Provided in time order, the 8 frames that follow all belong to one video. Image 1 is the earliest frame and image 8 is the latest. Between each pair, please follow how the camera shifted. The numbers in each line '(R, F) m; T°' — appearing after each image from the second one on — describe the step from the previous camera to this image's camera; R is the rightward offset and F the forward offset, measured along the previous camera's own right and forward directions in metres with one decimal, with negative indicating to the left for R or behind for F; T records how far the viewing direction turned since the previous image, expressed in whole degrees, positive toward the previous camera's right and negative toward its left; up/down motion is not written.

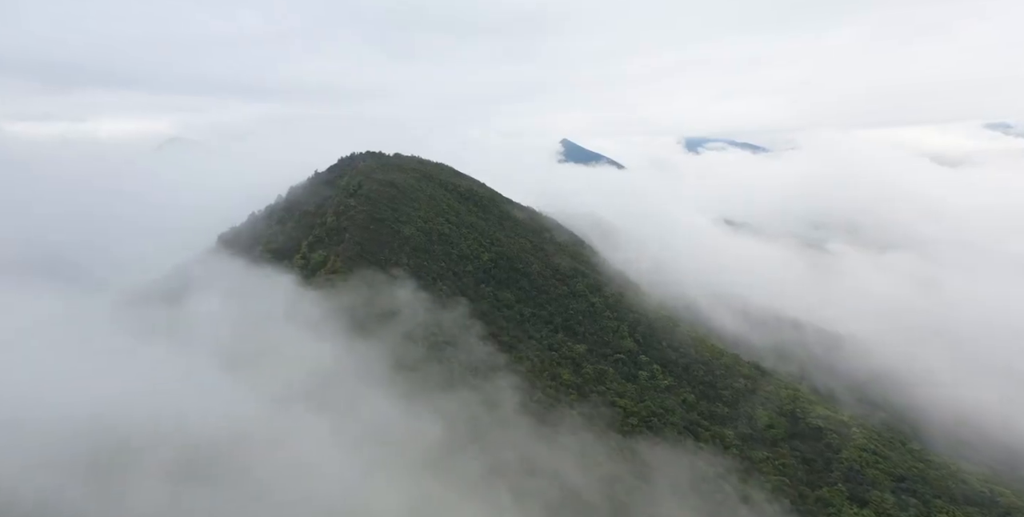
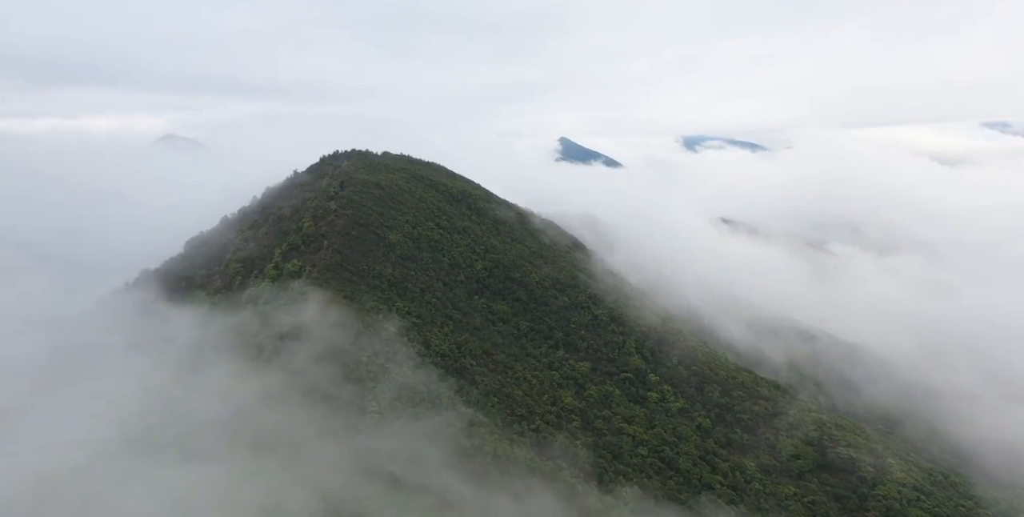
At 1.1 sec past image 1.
(+0.3, +6.1) m; 0°
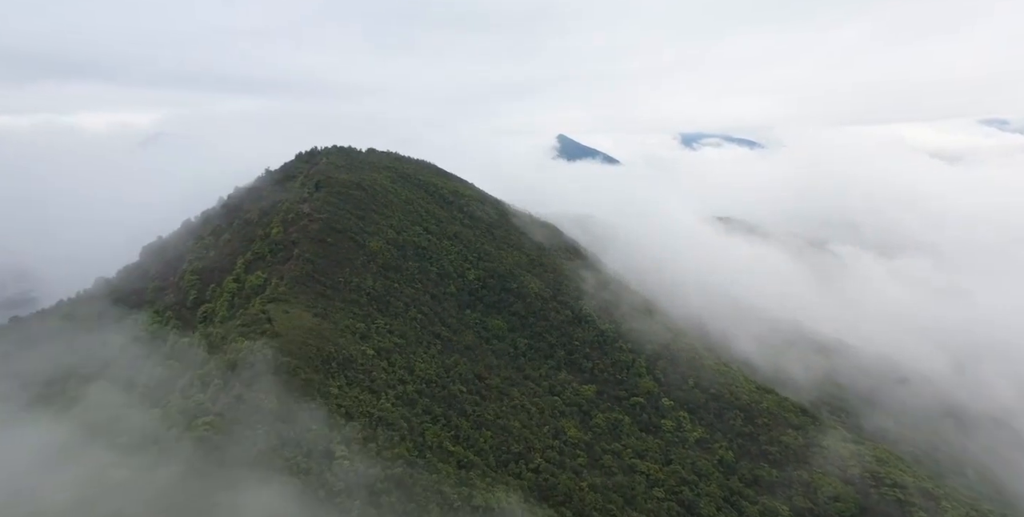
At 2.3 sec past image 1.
(+0.2, +6.9) m; 0°
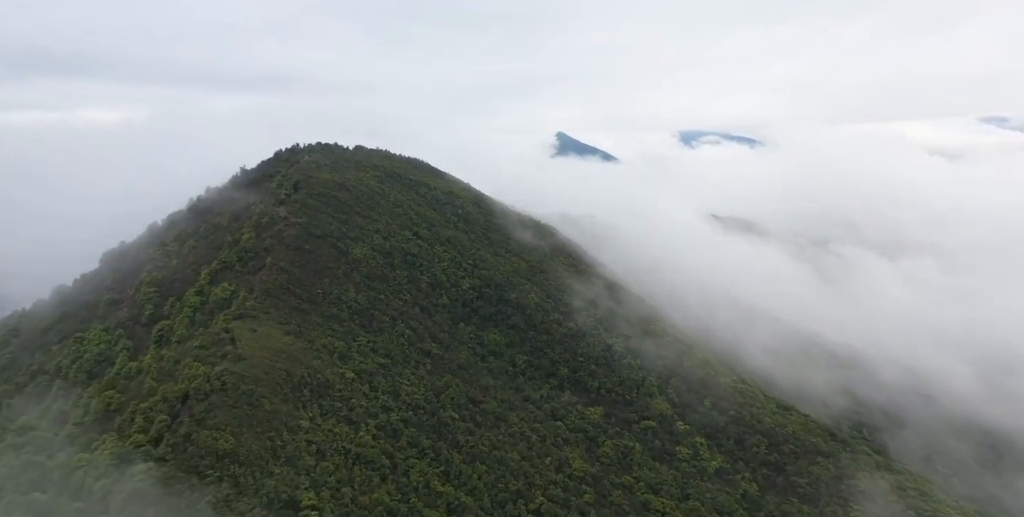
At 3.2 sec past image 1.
(+0.1, +5.3) m; 0°
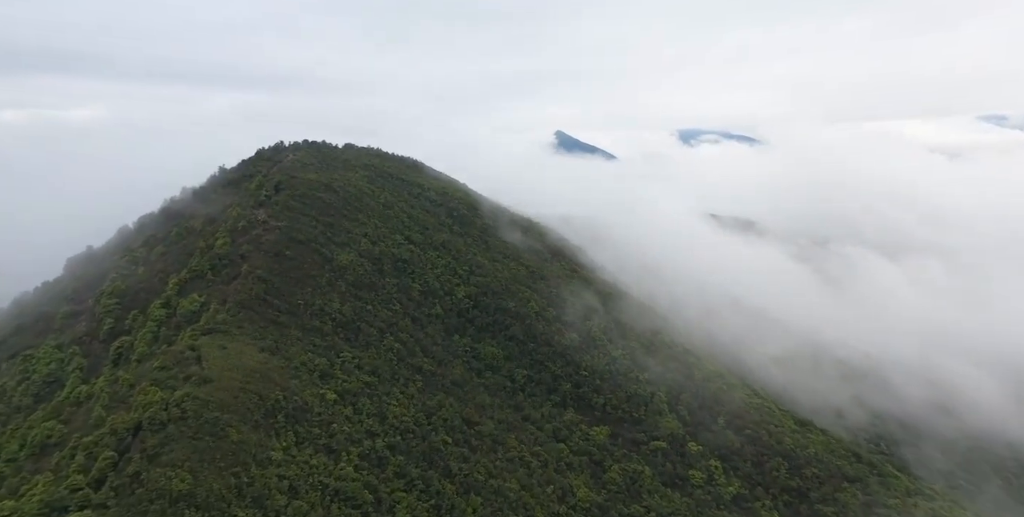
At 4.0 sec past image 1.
(+0.1, +3.9) m; 0°
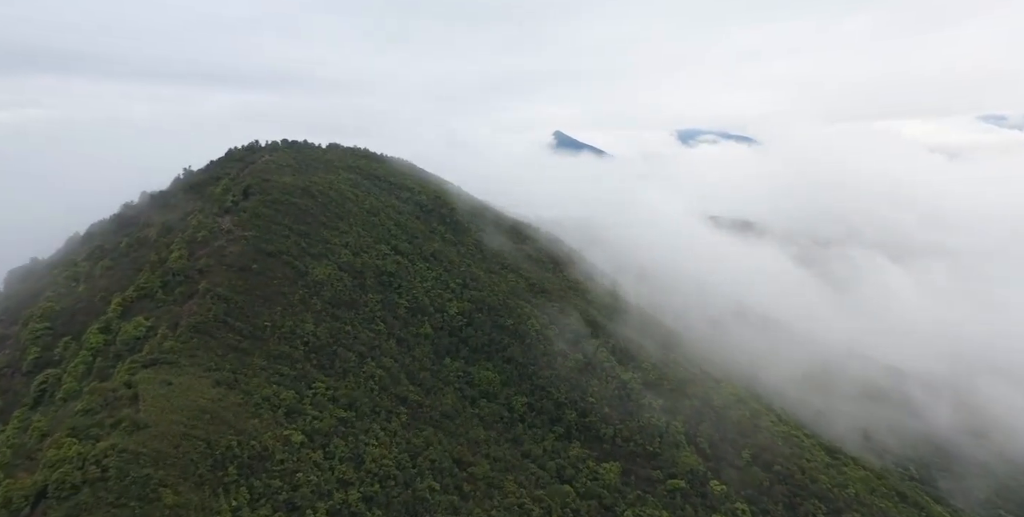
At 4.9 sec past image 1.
(+0.1, +5.4) m; 0°
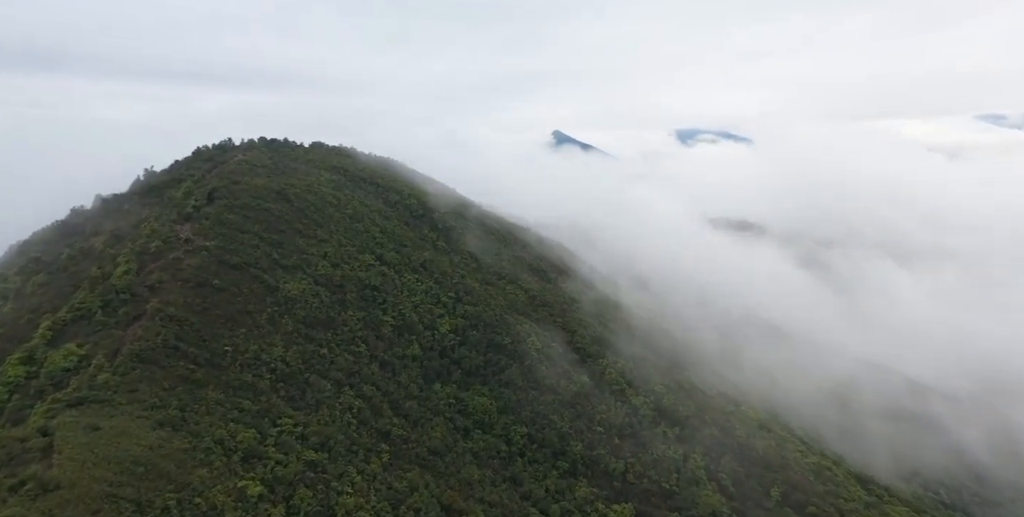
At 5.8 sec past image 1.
(+0.1, +4.9) m; 0°
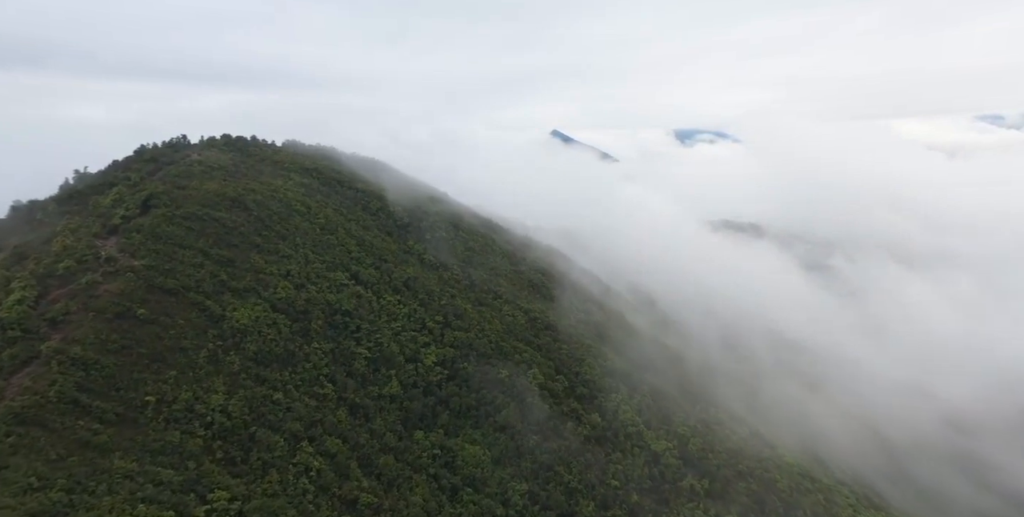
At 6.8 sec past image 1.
(+0.1, +6.6) m; 0°
